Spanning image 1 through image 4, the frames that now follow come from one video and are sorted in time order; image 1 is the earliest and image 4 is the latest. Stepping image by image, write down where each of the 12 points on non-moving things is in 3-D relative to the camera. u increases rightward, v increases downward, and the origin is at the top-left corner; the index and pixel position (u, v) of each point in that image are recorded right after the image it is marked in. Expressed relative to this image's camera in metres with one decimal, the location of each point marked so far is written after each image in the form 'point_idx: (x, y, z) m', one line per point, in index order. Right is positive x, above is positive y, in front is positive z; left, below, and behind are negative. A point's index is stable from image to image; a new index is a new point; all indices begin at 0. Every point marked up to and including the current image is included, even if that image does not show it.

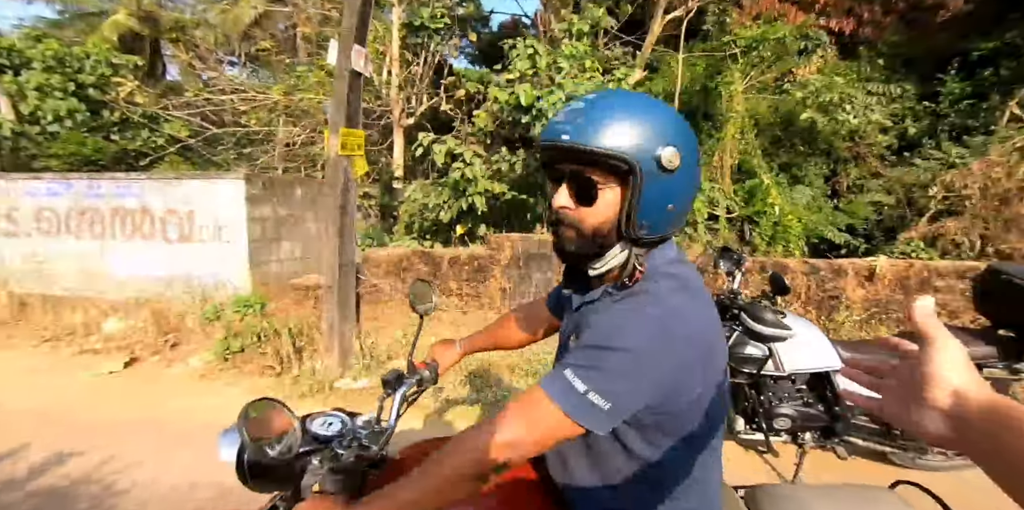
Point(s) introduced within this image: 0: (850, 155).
0: (+4.6, +1.3, +6.4) m
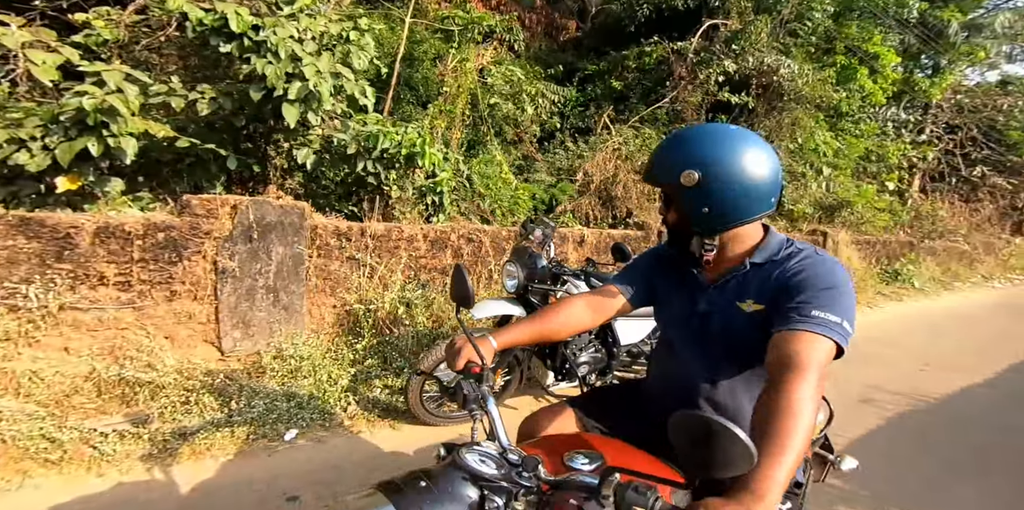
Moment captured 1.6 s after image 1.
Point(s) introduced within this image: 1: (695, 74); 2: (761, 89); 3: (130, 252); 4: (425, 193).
0: (0.0, +1.8, +7.7) m
1: (+3.3, +3.3, +9.4) m
2: (+4.6, +3.1, +9.6) m
3: (-2.3, 0.0, +3.2) m
4: (-0.8, +0.6, +4.6) m
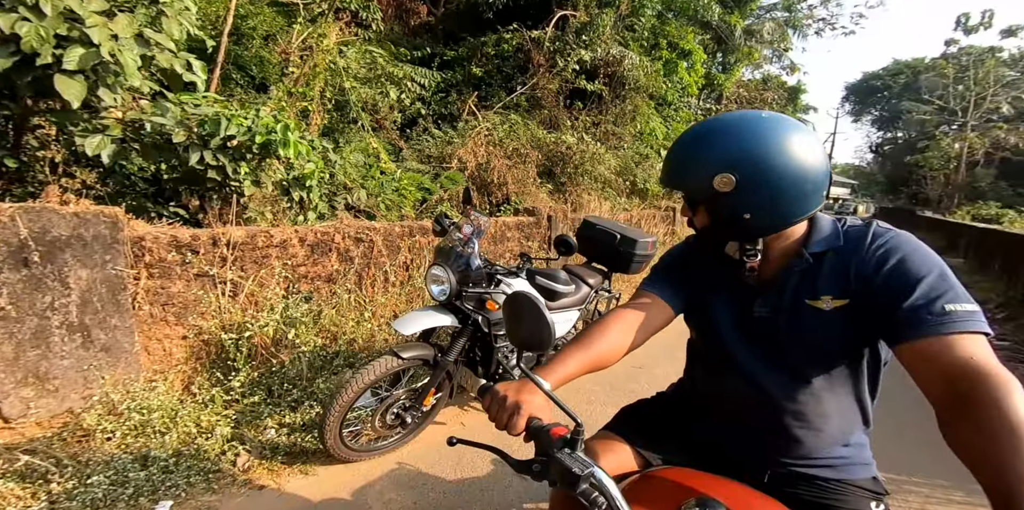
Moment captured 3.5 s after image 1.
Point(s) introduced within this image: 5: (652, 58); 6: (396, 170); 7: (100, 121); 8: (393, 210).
0: (-1.8, +1.8, +7.1) m
1: (+0.8, +3.6, +9.5) m
2: (+2.0, +3.5, +10.1) m
3: (-2.7, -0.1, +2.1) m
4: (-1.7, +0.5, +3.9) m
5: (+3.2, +4.4, +11.4) m
6: (-1.3, +0.9, +5.4) m
7: (-2.4, +0.9, +3.3) m
8: (-1.2, +0.5, +5.0) m
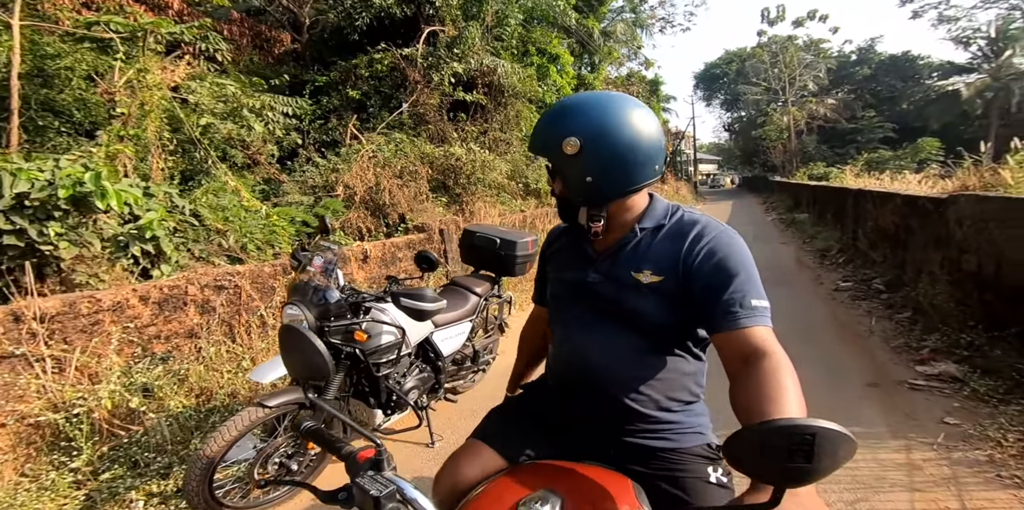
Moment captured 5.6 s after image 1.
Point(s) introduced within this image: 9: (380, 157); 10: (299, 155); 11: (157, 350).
0: (-3.4, +1.2, +6.6) m
1: (-1.5, +3.3, +9.5) m
2: (-0.5, +3.4, +10.3) m
3: (-3.1, -0.6, +1.6) m
4: (-2.6, +0.1, +3.5) m
5: (+0.4, +4.3, +11.7) m
6: (-2.5, +0.5, +5.1) m
7: (-3.2, +0.4, +2.8) m
8: (-2.2, +0.1, +4.7) m
9: (-1.9, +1.4, +7.3) m
10: (-3.3, +1.6, +8.1) m
11: (-2.1, -0.6, +3.1) m
